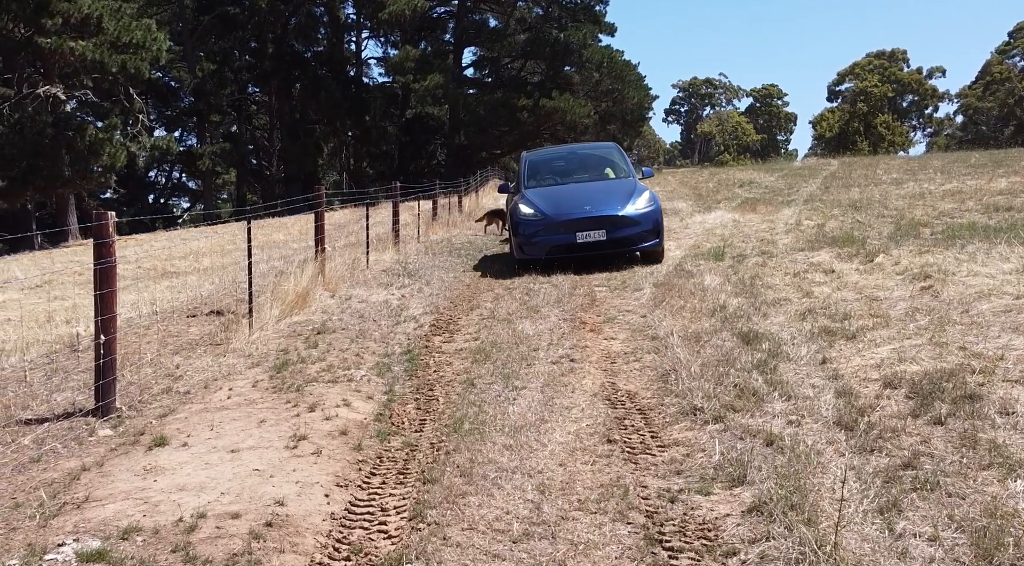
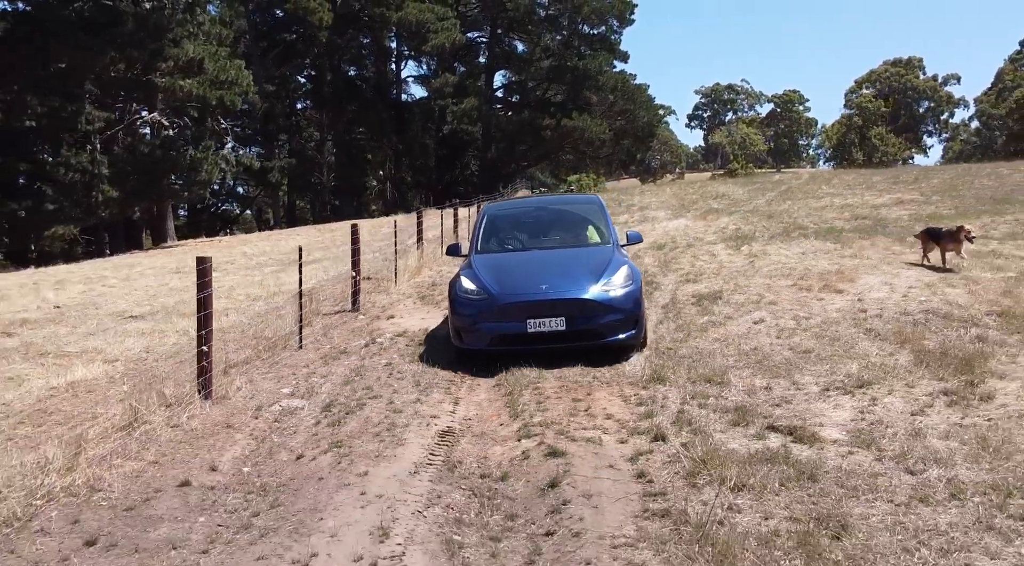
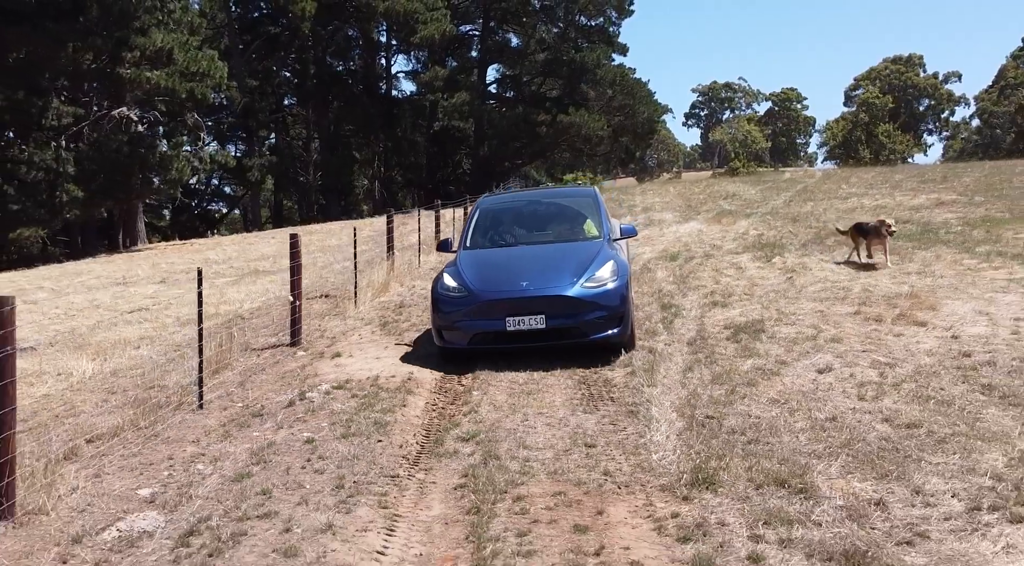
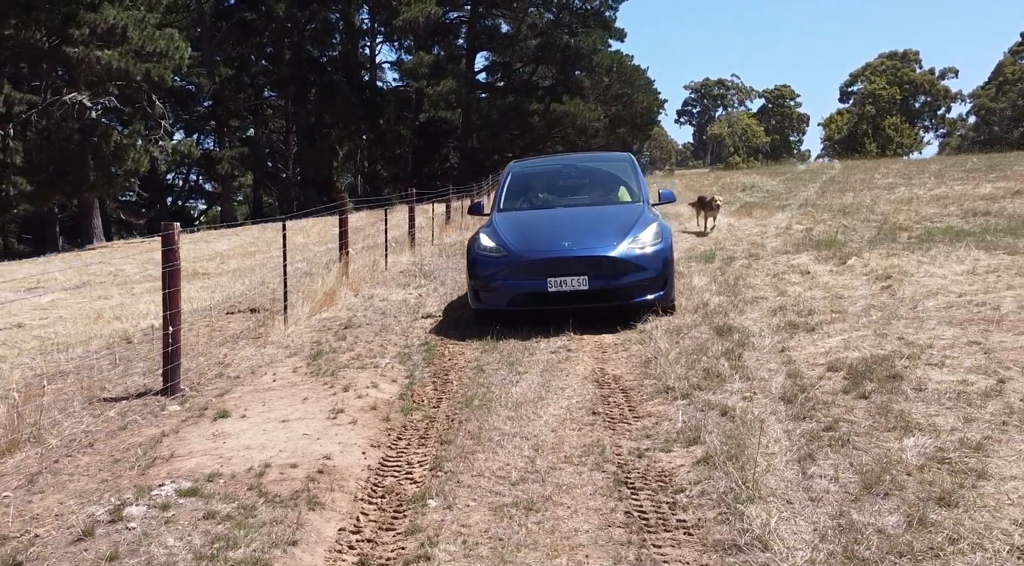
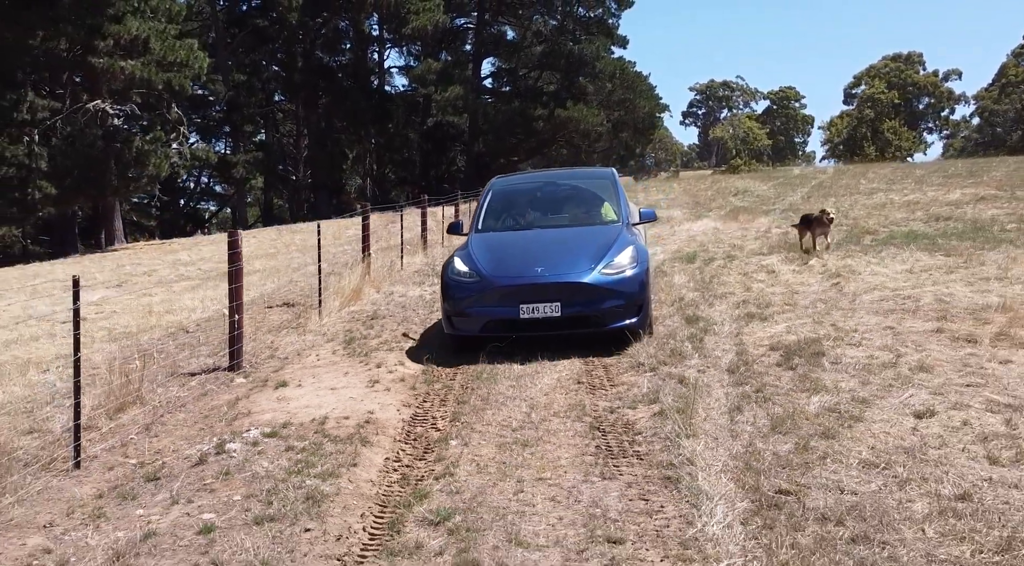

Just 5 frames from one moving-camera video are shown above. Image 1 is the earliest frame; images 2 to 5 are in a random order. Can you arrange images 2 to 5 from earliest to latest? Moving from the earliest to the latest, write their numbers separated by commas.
4, 5, 3, 2
